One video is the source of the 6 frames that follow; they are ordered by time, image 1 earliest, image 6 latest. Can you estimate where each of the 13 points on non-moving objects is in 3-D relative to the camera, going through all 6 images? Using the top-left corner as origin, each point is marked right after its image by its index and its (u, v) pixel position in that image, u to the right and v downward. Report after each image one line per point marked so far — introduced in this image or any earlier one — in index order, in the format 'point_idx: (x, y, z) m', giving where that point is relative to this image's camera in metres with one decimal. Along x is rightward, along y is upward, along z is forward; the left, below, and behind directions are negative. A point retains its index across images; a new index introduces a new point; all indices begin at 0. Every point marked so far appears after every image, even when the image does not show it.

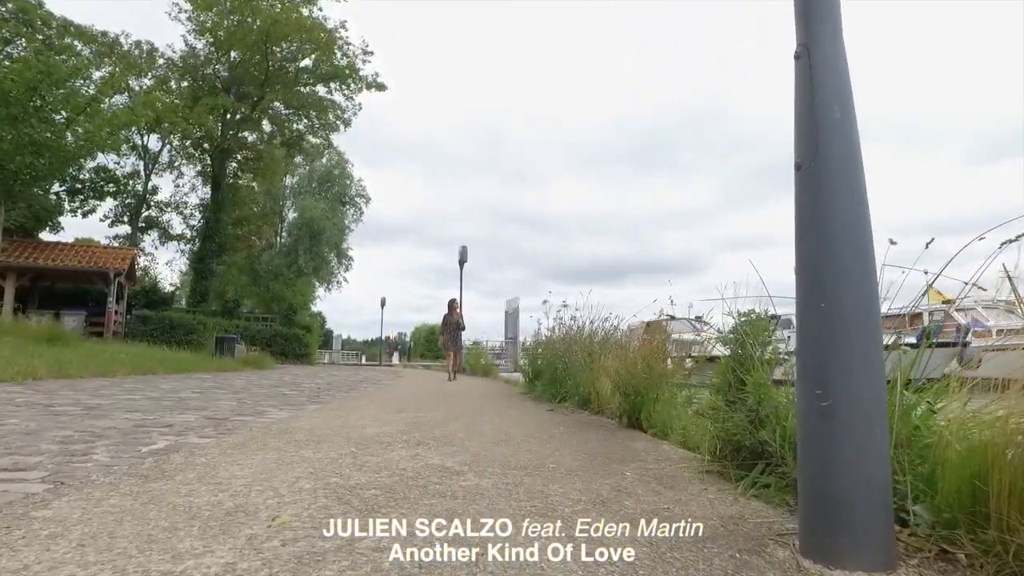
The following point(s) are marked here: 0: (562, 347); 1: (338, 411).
0: (+0.8, -1.0, +11.1) m
1: (-1.8, -1.3, +7.8) m
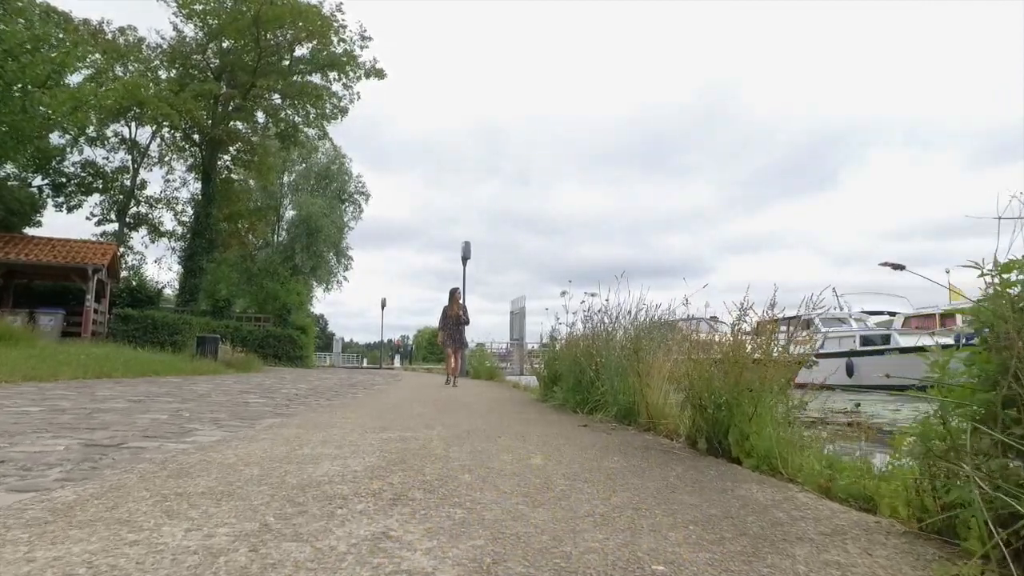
0: (+1.0, -0.8, +9.0) m
1: (-1.6, -1.1, +5.8) m
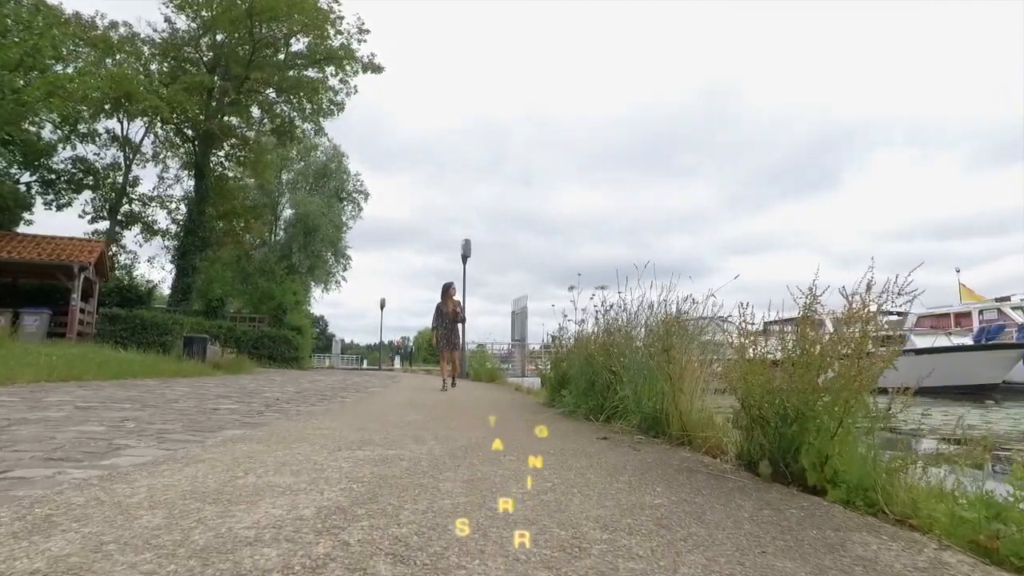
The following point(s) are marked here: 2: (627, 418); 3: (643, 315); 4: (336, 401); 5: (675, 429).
0: (+1.0, -0.7, +8.0) m
1: (-1.6, -1.0, +4.7) m
2: (+1.0, -1.1, +6.5) m
3: (+1.3, -0.3, +7.2) m
4: (-2.7, -1.7, +11.5) m
5: (+1.2, -1.1, +5.6) m
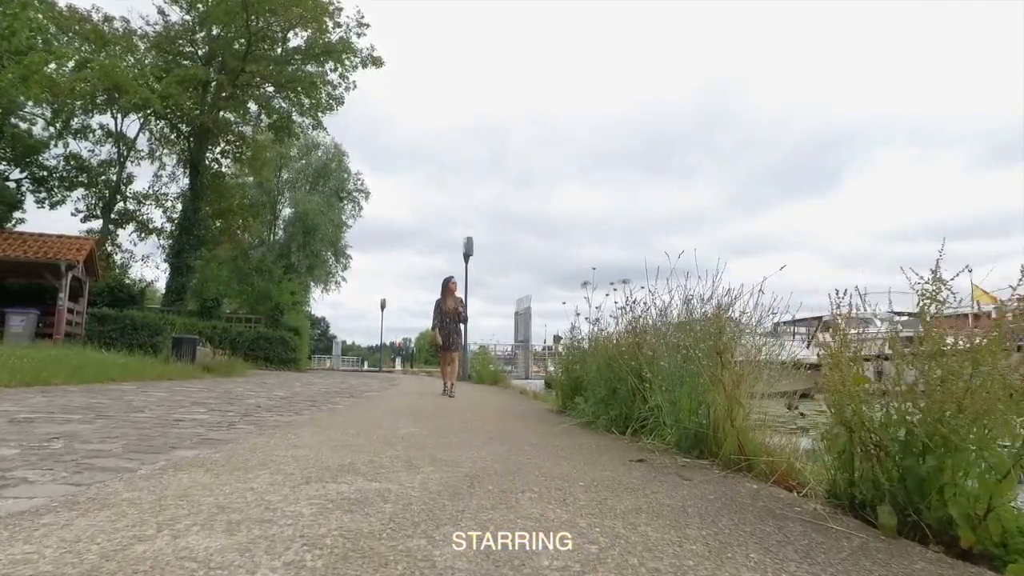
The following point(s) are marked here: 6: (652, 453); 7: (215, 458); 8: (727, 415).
0: (+1.1, -0.6, +6.9) m
1: (-1.5, -0.9, +3.7) m
2: (+1.1, -1.1, +5.4) m
3: (+1.4, -0.2, +6.1) m
4: (-2.6, -1.7, +10.4) m
5: (+1.3, -1.0, +4.5) m
6: (+1.0, -1.2, +5.2) m
7: (-1.8, -1.0, +4.4) m
8: (+1.3, -0.8, +4.6) m
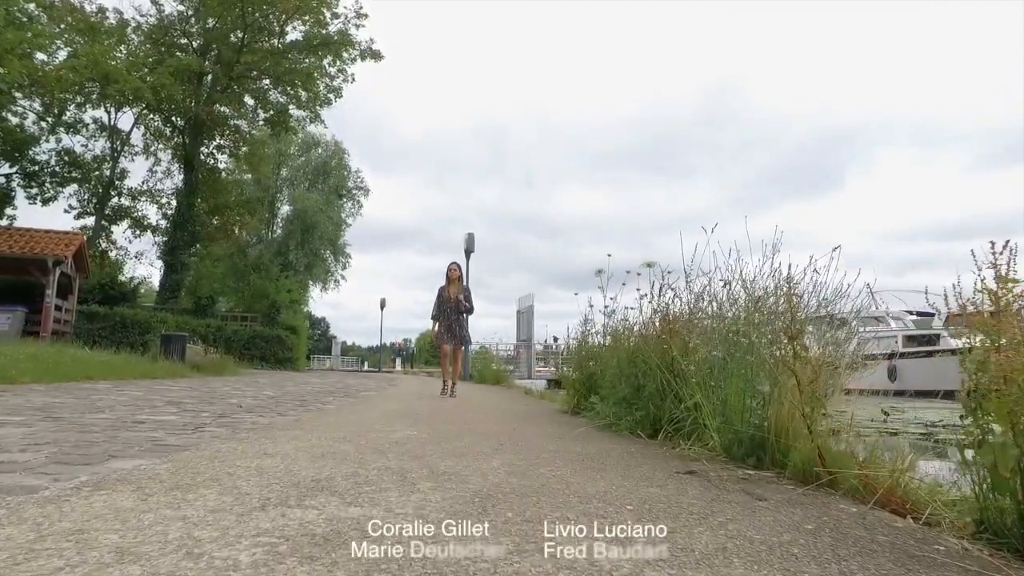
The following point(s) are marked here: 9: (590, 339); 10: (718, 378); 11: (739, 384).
0: (+1.2, -0.4, +6.0) m
1: (-1.4, -0.8, +2.8) m
2: (+1.2, -0.9, +4.5) m
3: (+1.5, 0.0, +5.2) m
4: (-2.5, -1.5, +9.5) m
5: (+1.4, -0.8, +3.6) m
6: (+1.1, -1.0, +4.3) m
7: (-1.7, -0.9, +3.5) m
8: (+1.4, -0.6, +3.7) m
9: (+1.0, -0.6, +9.5) m
10: (+1.2, -0.6, +4.7) m
11: (+1.3, -0.6, +4.4) m
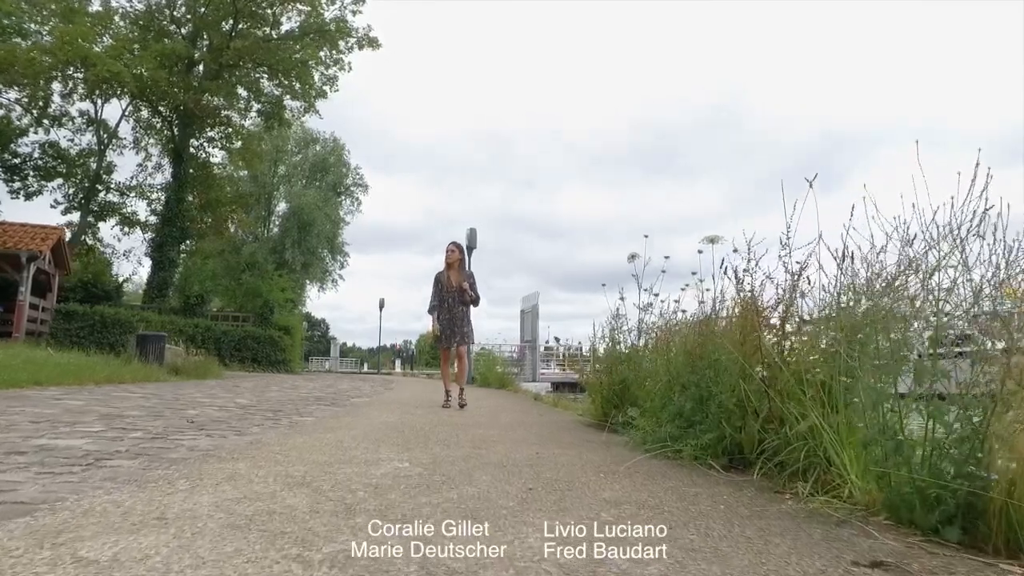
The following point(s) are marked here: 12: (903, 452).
0: (+1.4, -0.3, +4.3) m
1: (-1.2, -0.6, +1.1) m
2: (+1.3, -0.8, +2.8) m
3: (+1.6, +0.1, +3.5) m
4: (-2.3, -1.4, +7.8) m
5: (+1.6, -0.7, +1.9) m
6: (+1.3, -0.9, +2.6) m
7: (-1.5, -0.7, +1.8) m
8: (+1.6, -0.5, +2.0) m
9: (+1.2, -0.5, +7.9) m
10: (+1.4, -0.4, +3.0) m
11: (+1.5, -0.4, +2.8) m
12: (+1.4, -0.6, +2.8) m
